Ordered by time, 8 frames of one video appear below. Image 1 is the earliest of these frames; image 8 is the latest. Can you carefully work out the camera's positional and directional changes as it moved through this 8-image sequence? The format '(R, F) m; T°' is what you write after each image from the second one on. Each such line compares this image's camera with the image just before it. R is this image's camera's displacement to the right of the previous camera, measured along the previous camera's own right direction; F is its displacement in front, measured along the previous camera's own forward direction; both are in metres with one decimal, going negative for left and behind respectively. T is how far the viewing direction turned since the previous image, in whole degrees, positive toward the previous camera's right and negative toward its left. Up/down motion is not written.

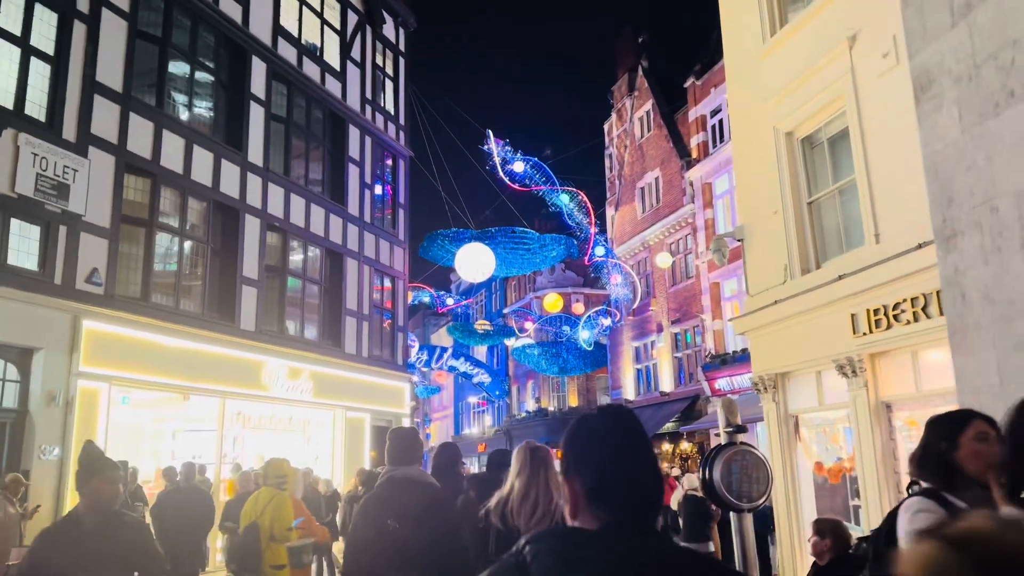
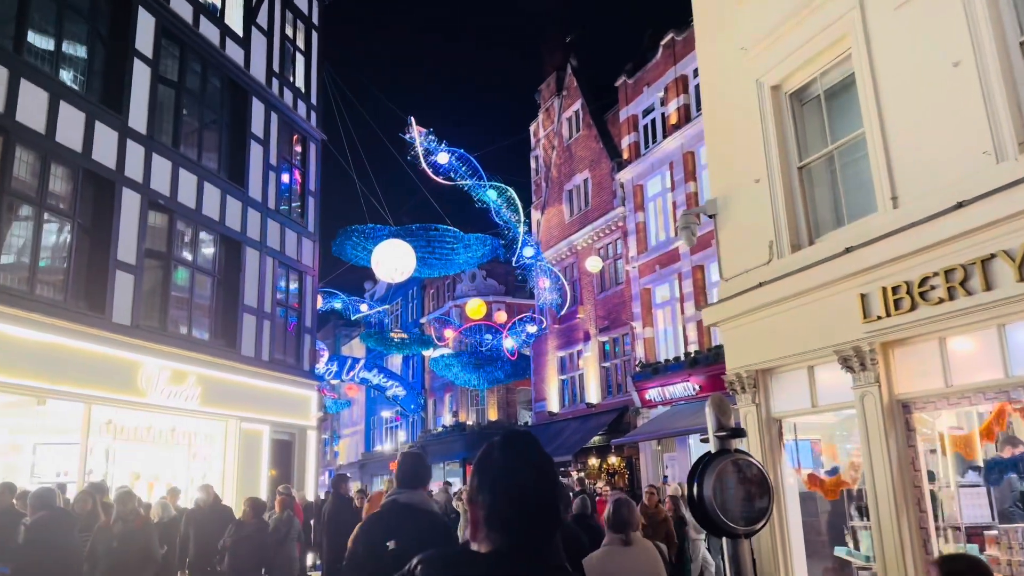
(-0.2, +1.6) m; +6°
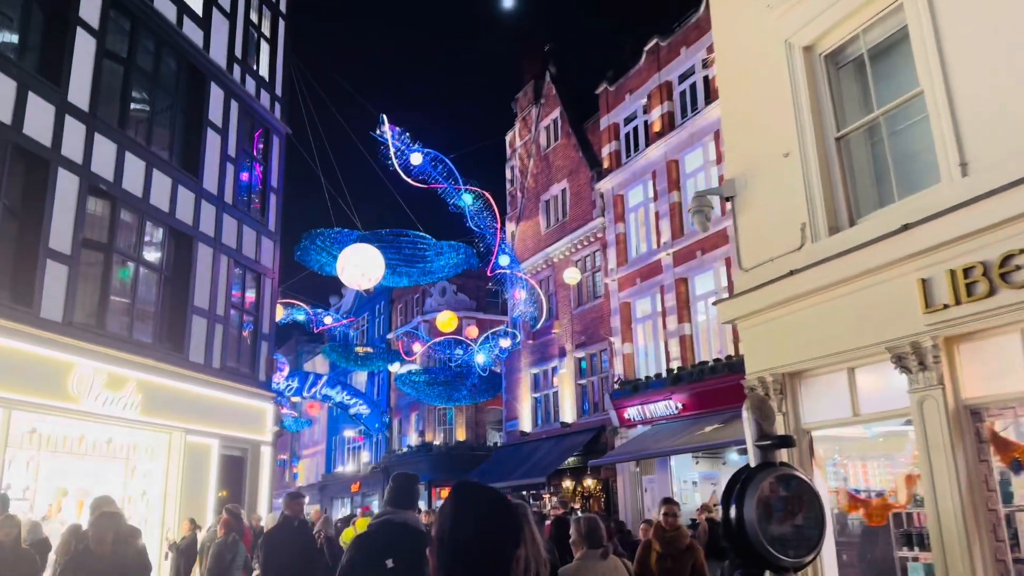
(-0.2, +1.1) m; +2°
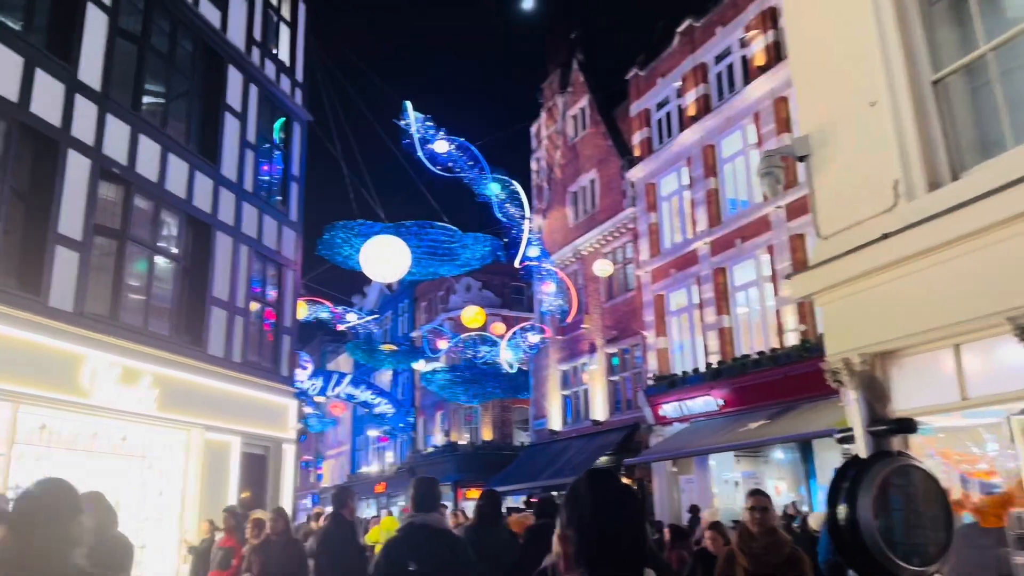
(-0.2, +0.7) m; -2°
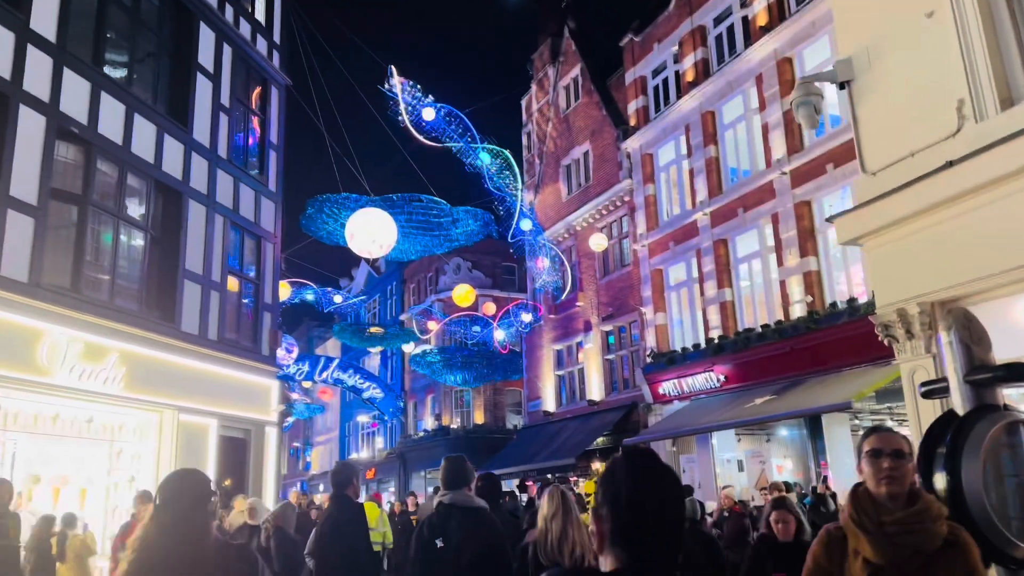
(-0.1, +0.8) m; +1°
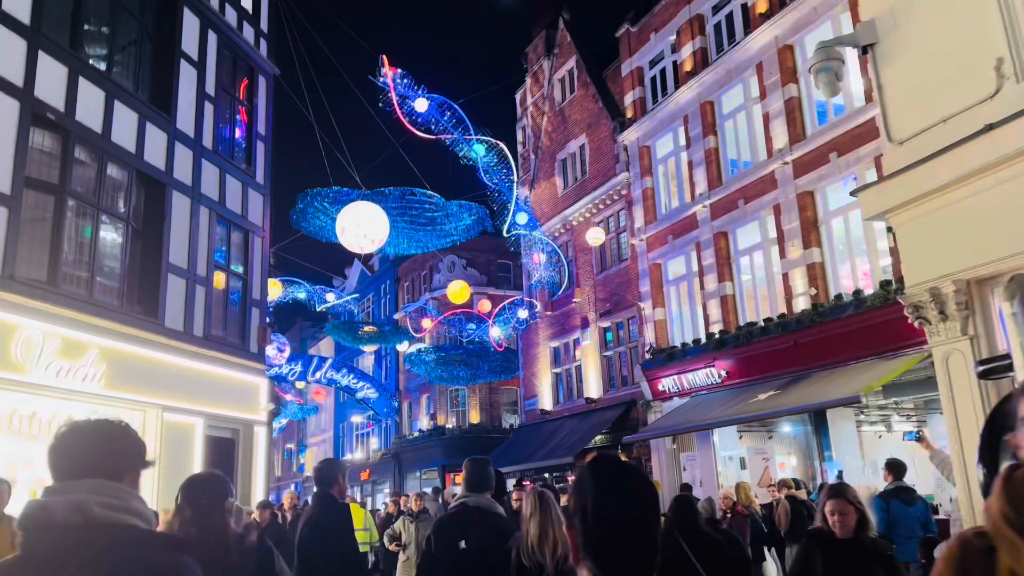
(0.0, +0.4) m; 0°
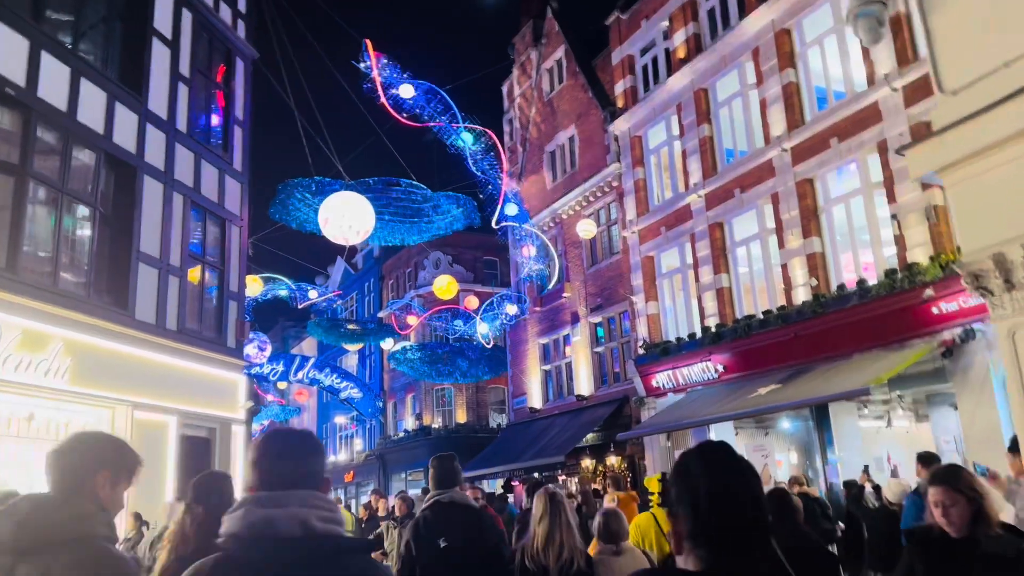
(-0.1, +0.6) m; +1°
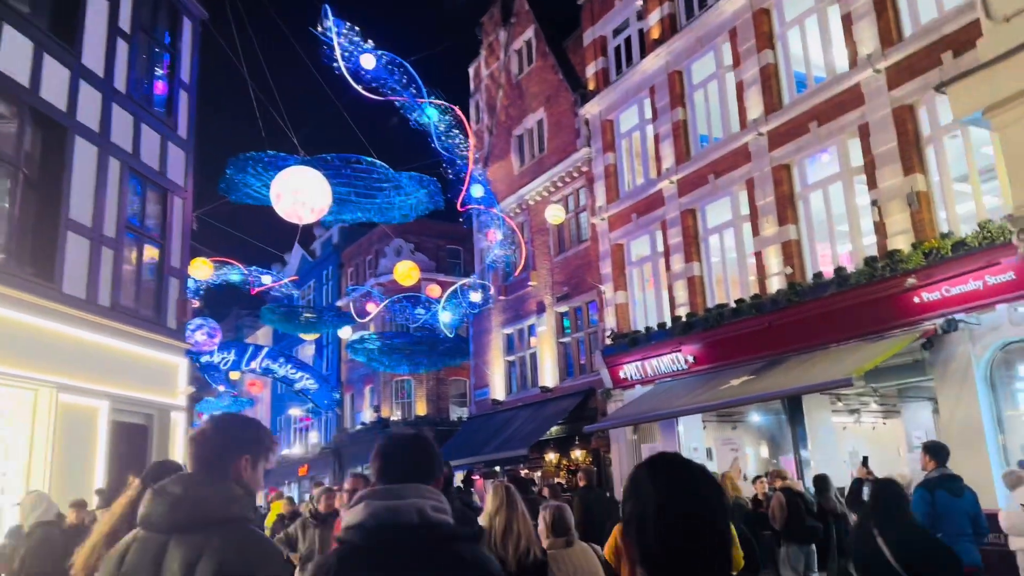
(0.0, +0.7) m; +3°
